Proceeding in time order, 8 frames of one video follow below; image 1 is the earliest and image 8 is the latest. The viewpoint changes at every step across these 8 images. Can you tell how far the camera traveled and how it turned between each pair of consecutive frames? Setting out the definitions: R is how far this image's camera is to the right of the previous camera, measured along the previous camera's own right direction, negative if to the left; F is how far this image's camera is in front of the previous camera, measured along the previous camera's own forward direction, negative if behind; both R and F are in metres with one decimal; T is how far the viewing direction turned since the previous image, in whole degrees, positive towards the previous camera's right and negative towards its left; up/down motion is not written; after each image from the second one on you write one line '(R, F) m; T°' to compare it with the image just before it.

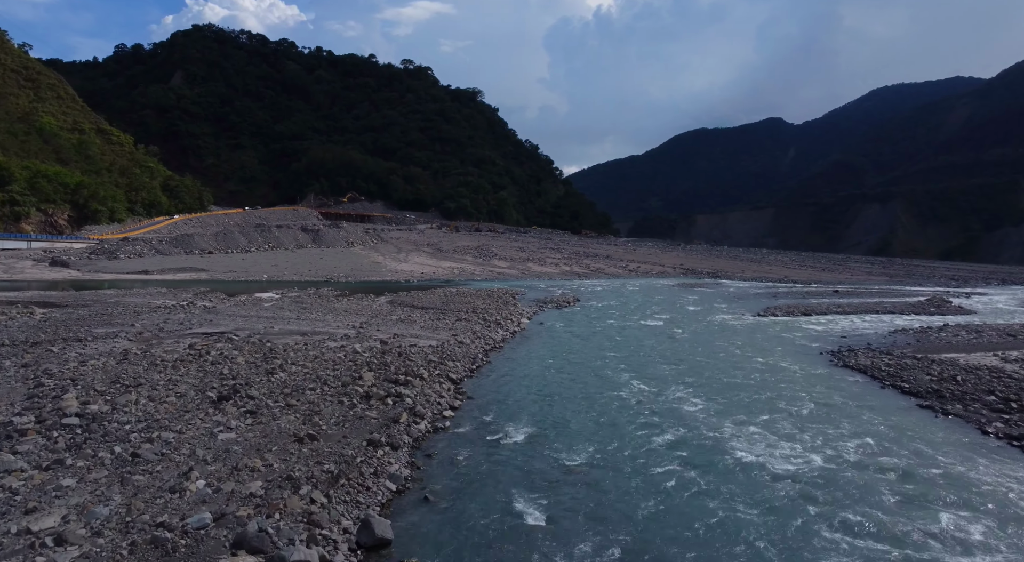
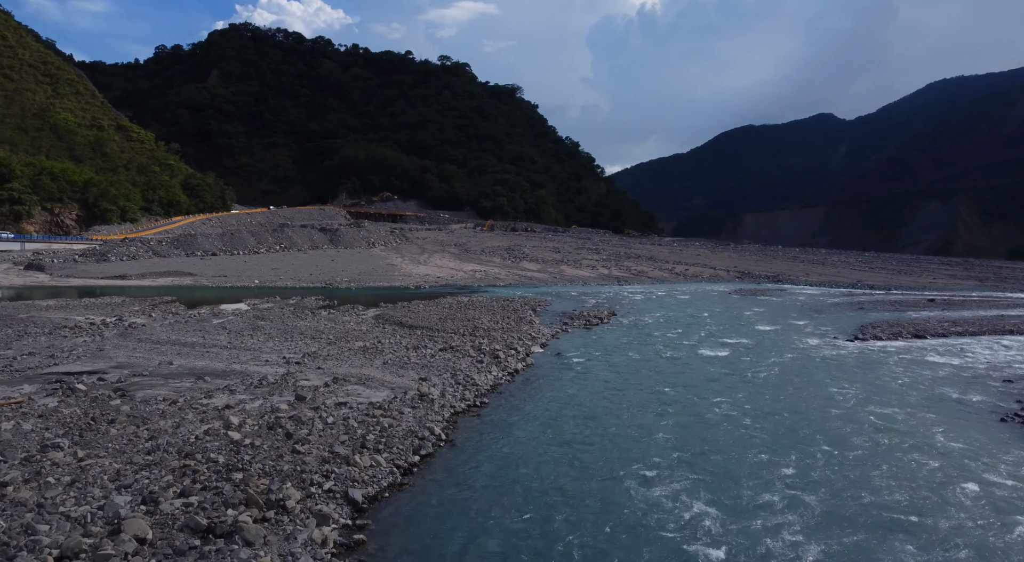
(+0.6, +4.1) m; -4°
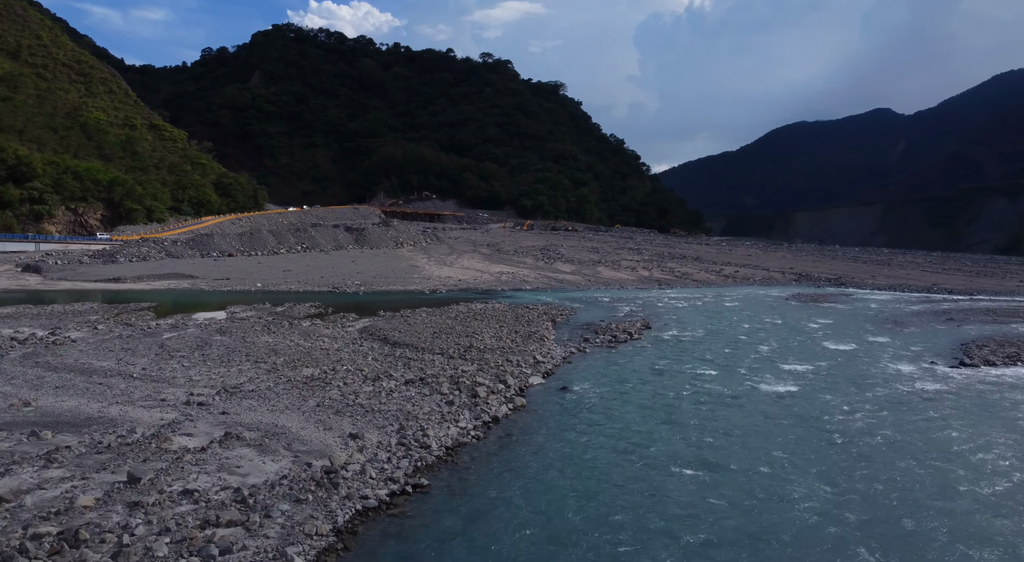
(+0.8, +2.7) m; -4°
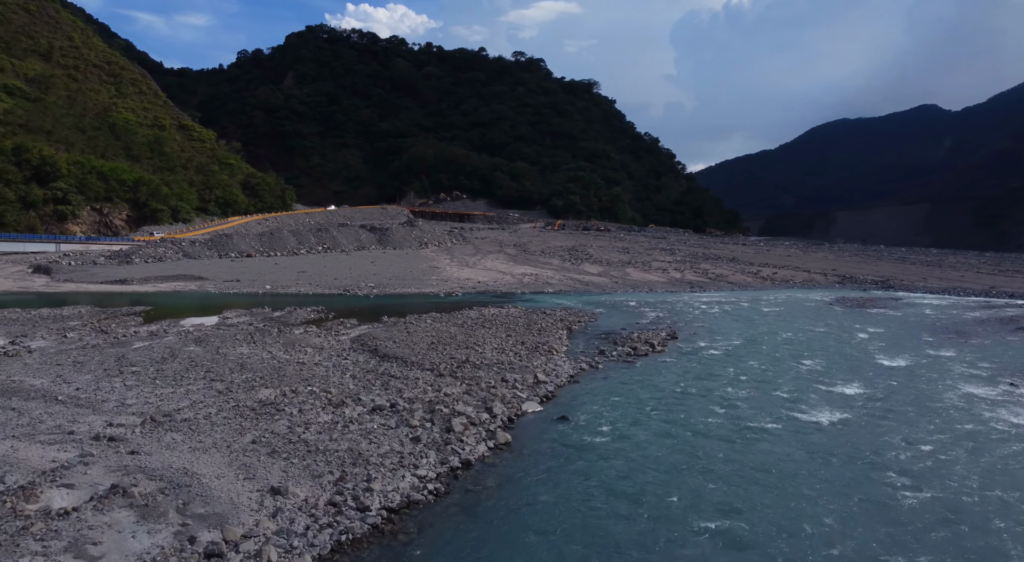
(+0.5, +1.4) m; -3°
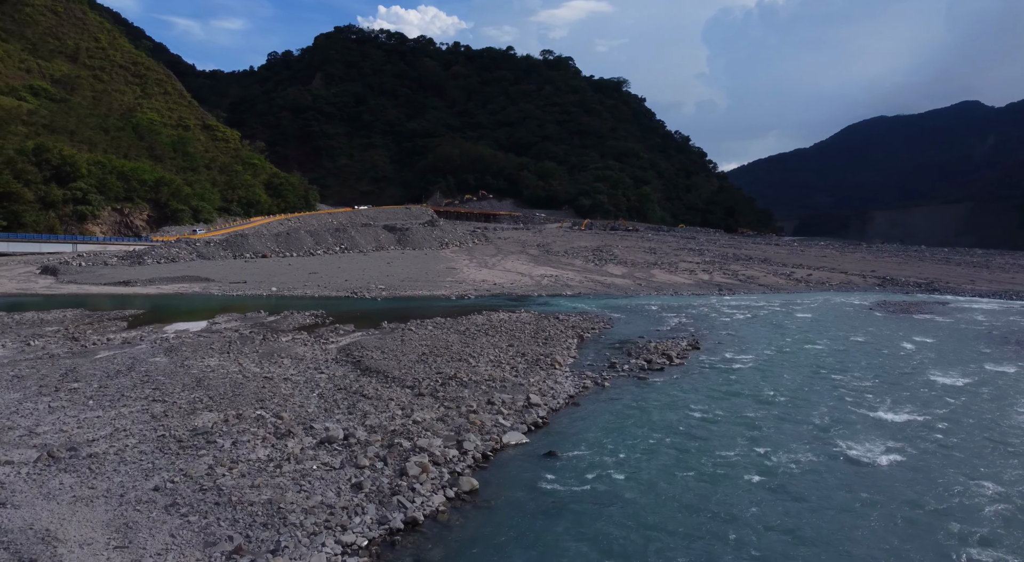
(+0.5, +1.2) m; -3°
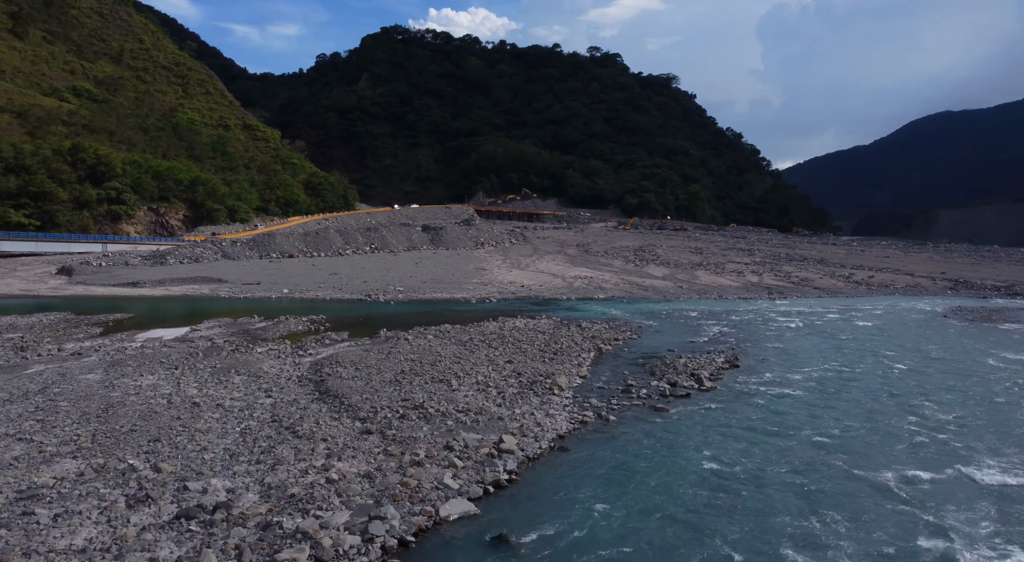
(+0.8, +1.8) m; -5°
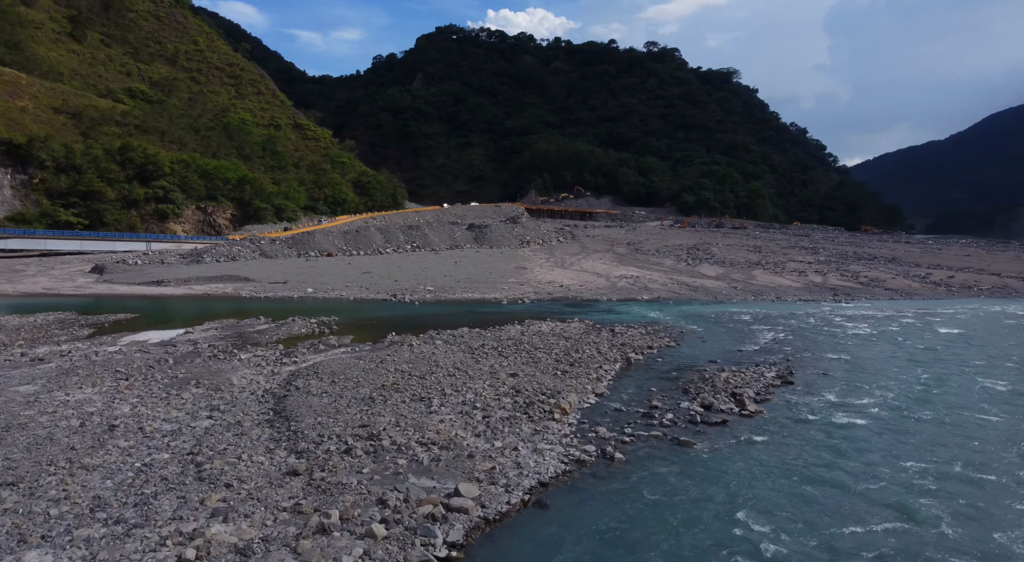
(+0.7, +1.5) m; -5°
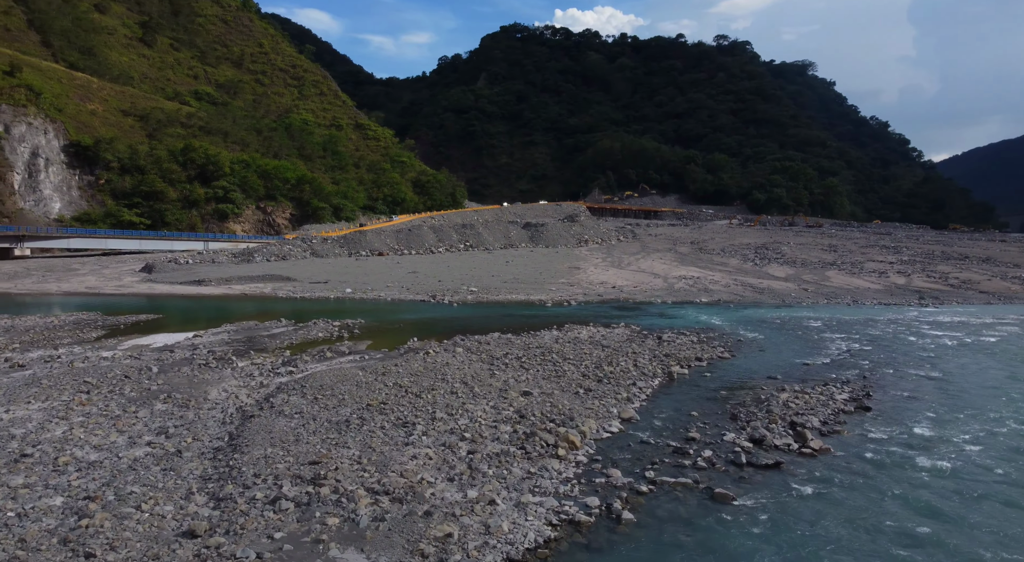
(+0.7, +1.3) m; -6°
